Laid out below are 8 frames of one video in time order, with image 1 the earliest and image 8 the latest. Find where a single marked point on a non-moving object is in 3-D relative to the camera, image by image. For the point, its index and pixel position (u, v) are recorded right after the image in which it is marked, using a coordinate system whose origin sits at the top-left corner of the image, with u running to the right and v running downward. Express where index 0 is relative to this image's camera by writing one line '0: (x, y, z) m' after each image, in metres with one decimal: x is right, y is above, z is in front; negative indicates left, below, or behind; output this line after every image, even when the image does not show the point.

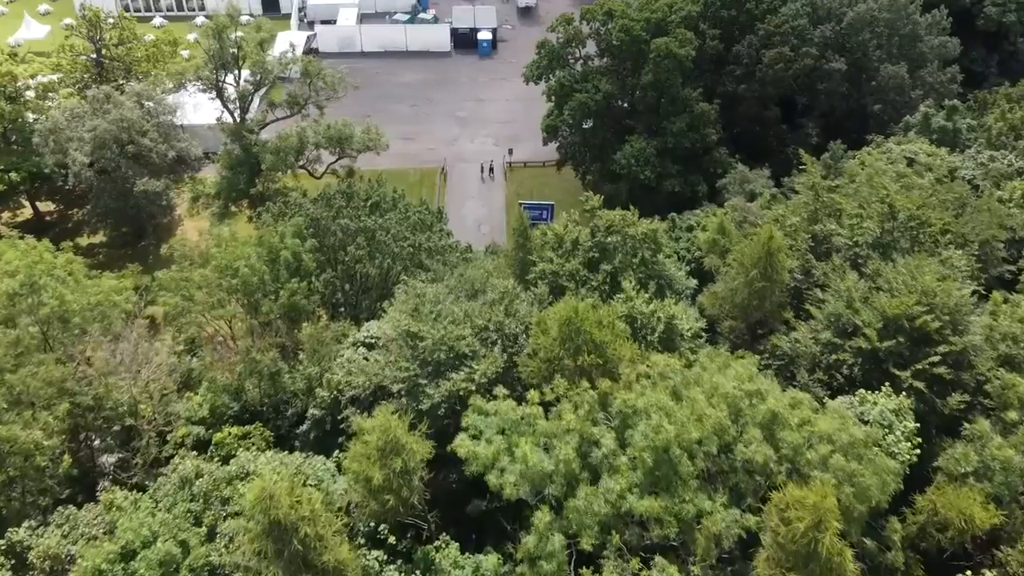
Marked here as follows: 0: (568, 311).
0: (+1.1, -0.5, +19.3) m
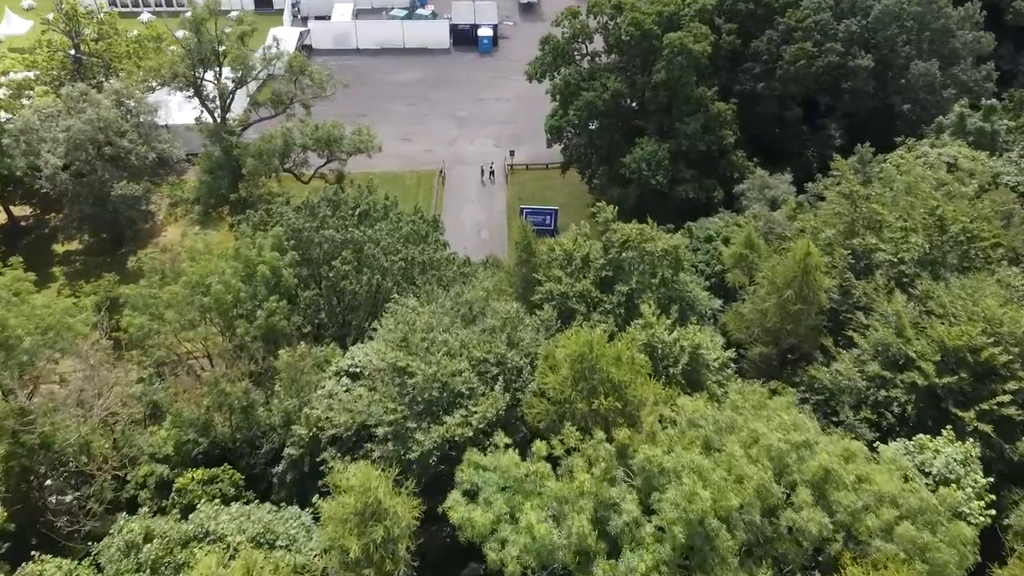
0: (+1.2, -1.0, +16.6) m
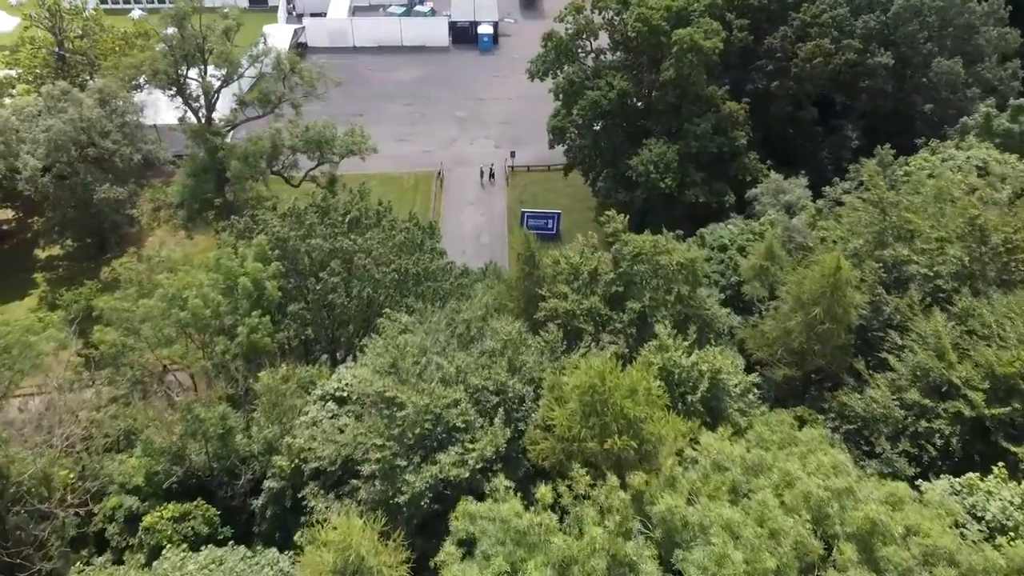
0: (+1.2, -1.3, +14.7) m
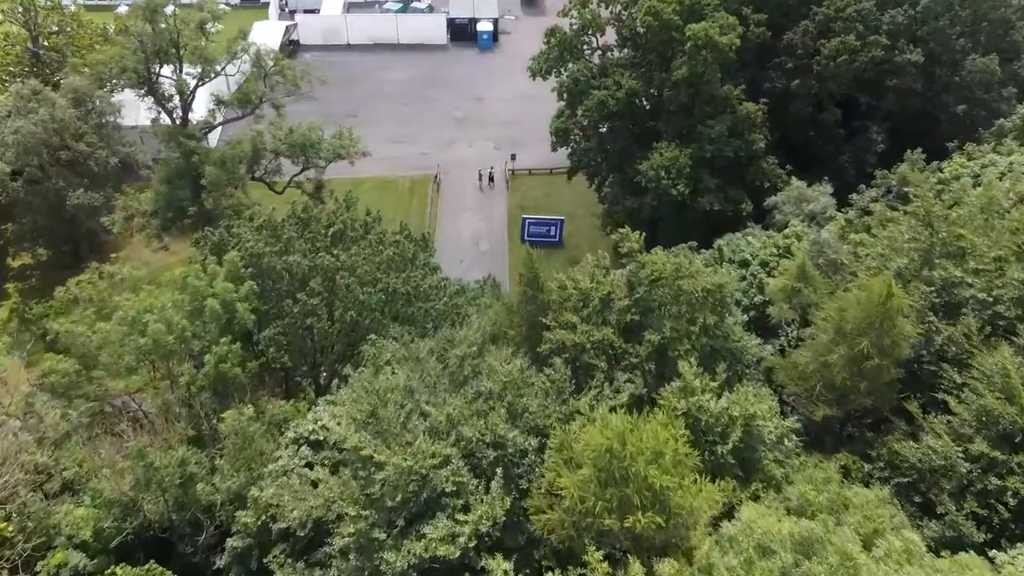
0: (+1.2, -1.8, +12.2) m
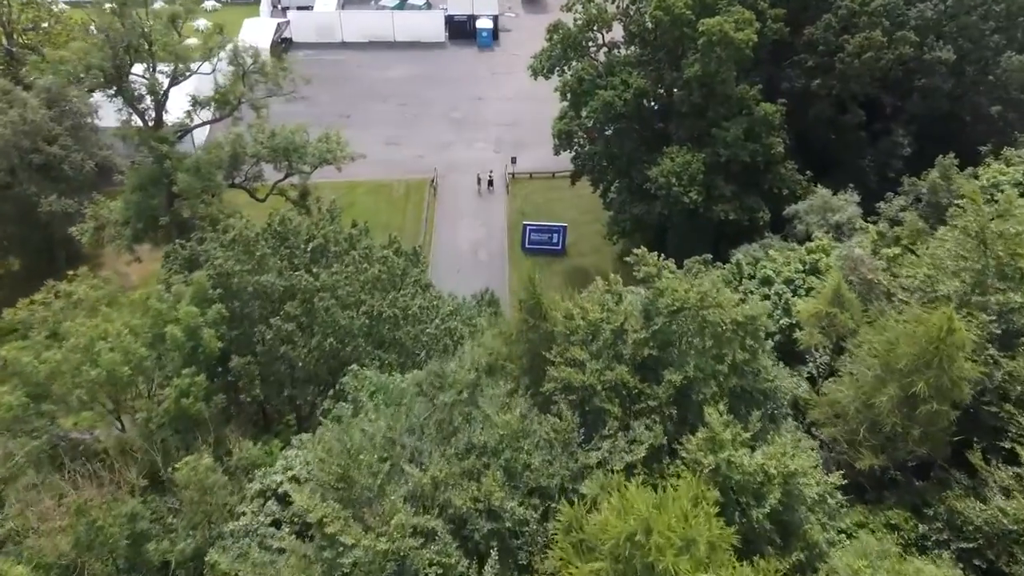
0: (+1.2, -2.3, +10.0) m
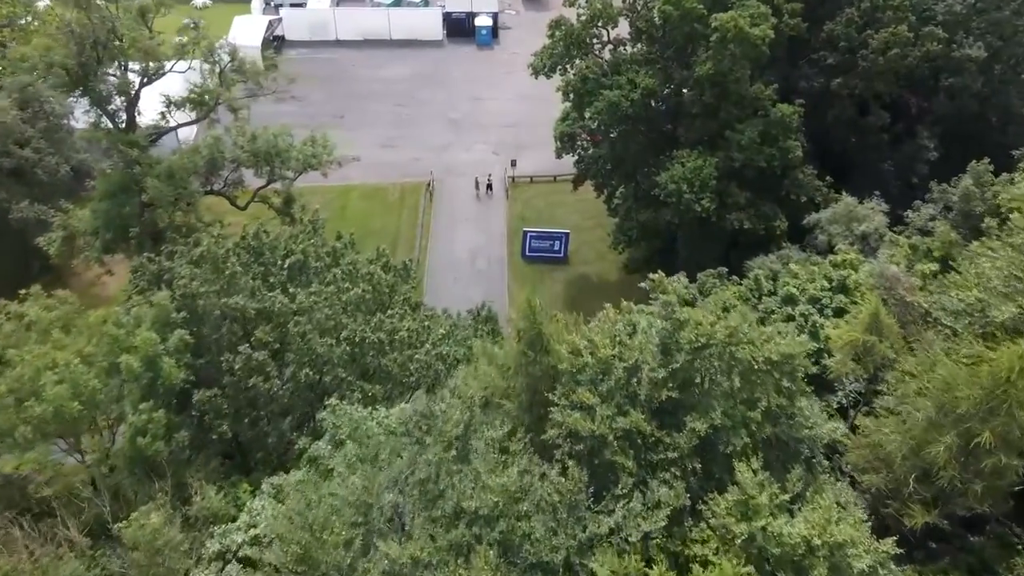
0: (+1.1, -2.7, +7.9) m
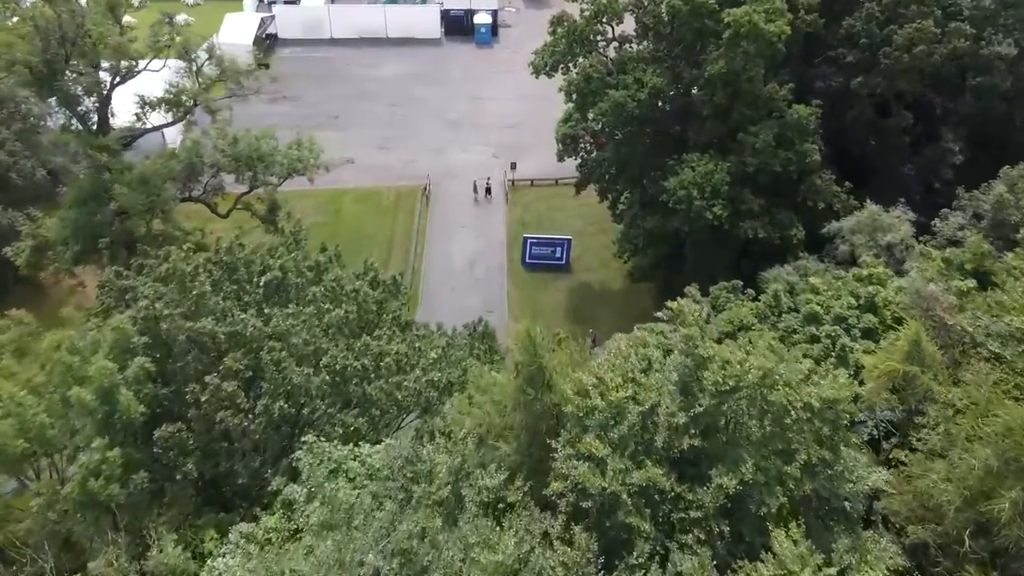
0: (+1.1, -3.1, +6.2) m
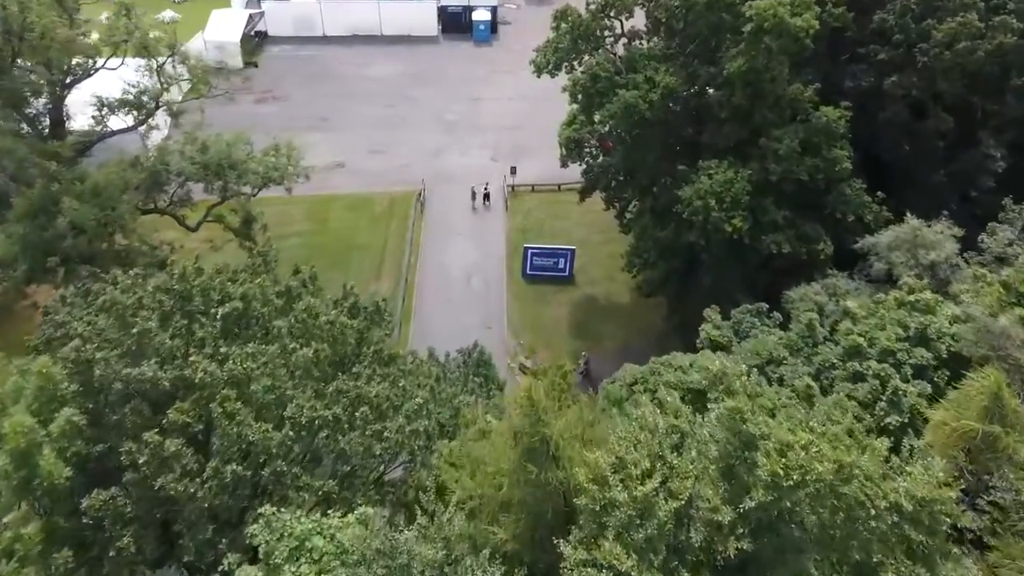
0: (+1.1, -3.6, +3.7) m
